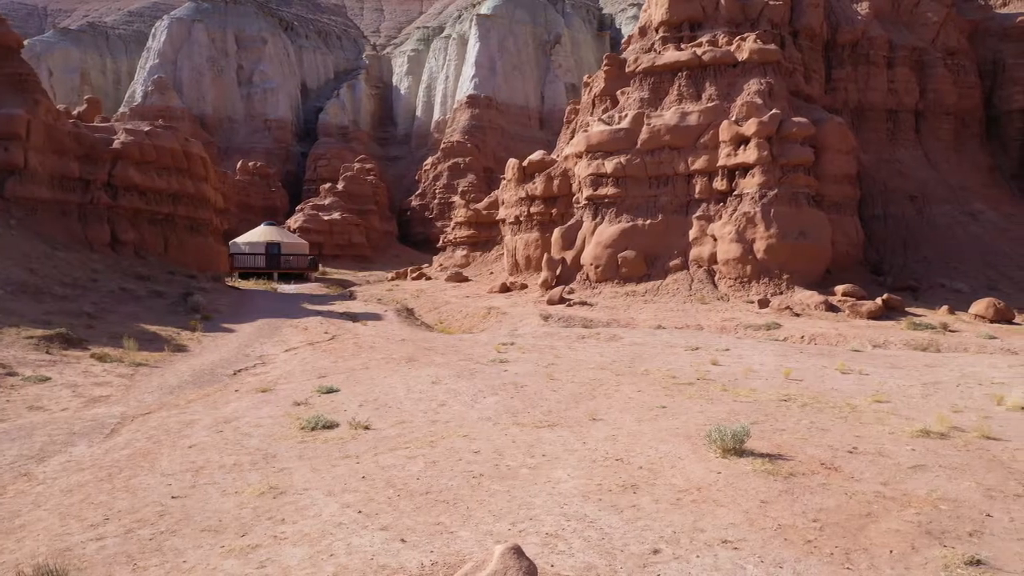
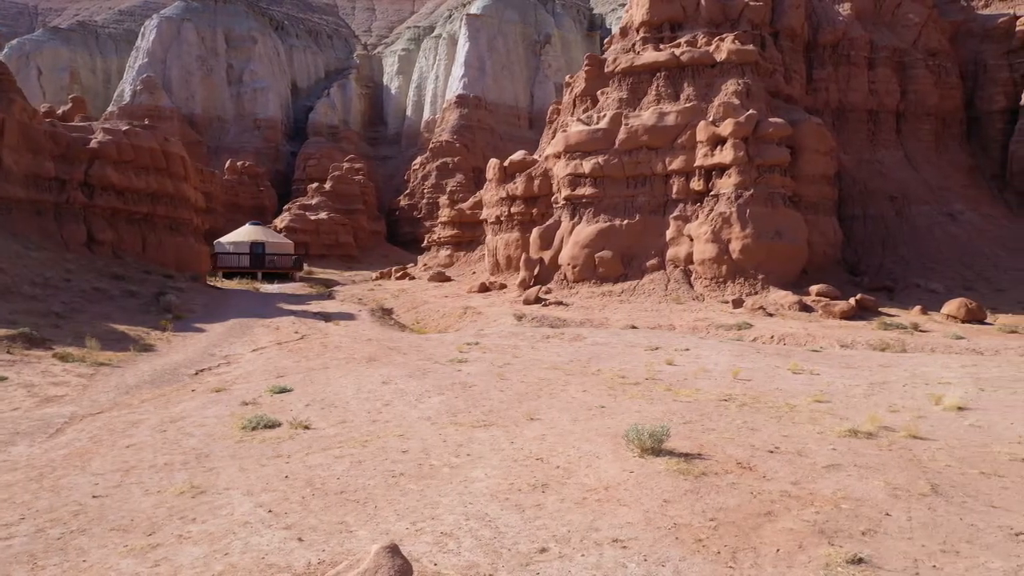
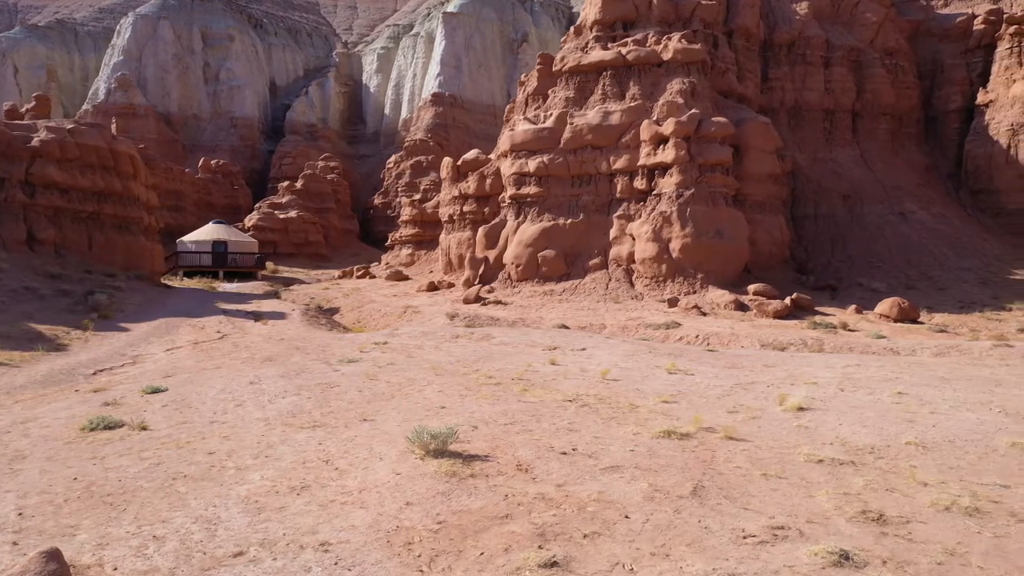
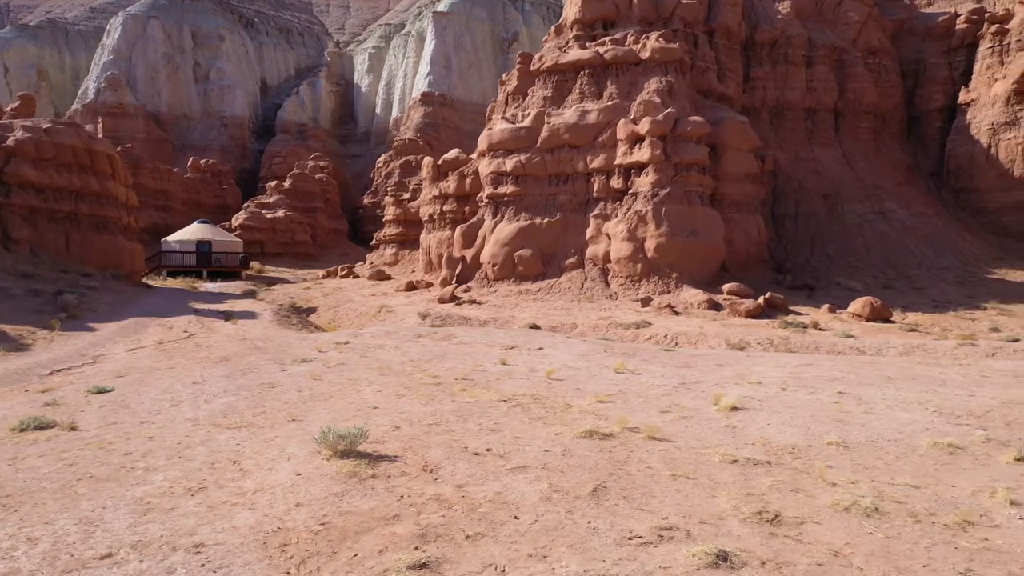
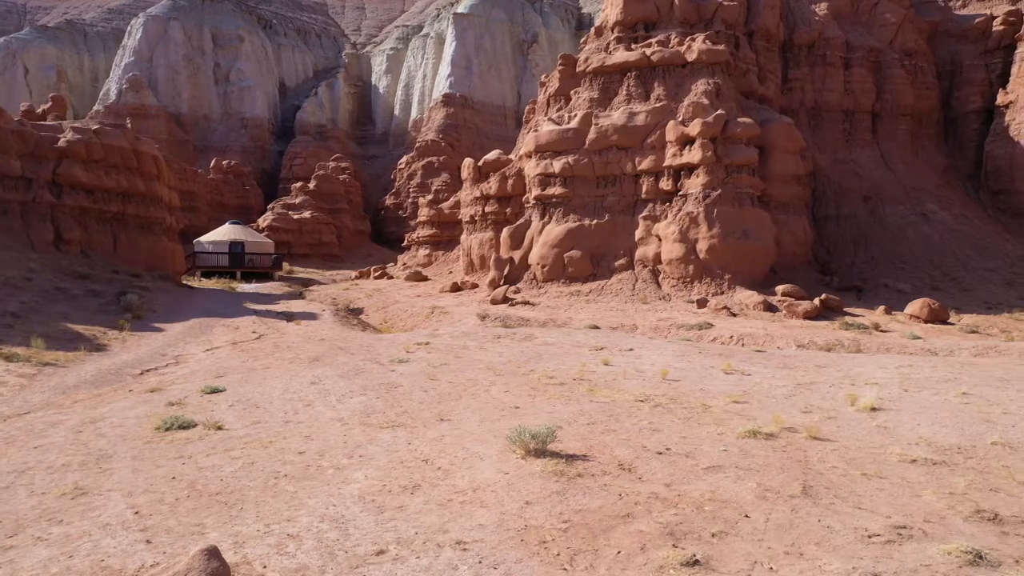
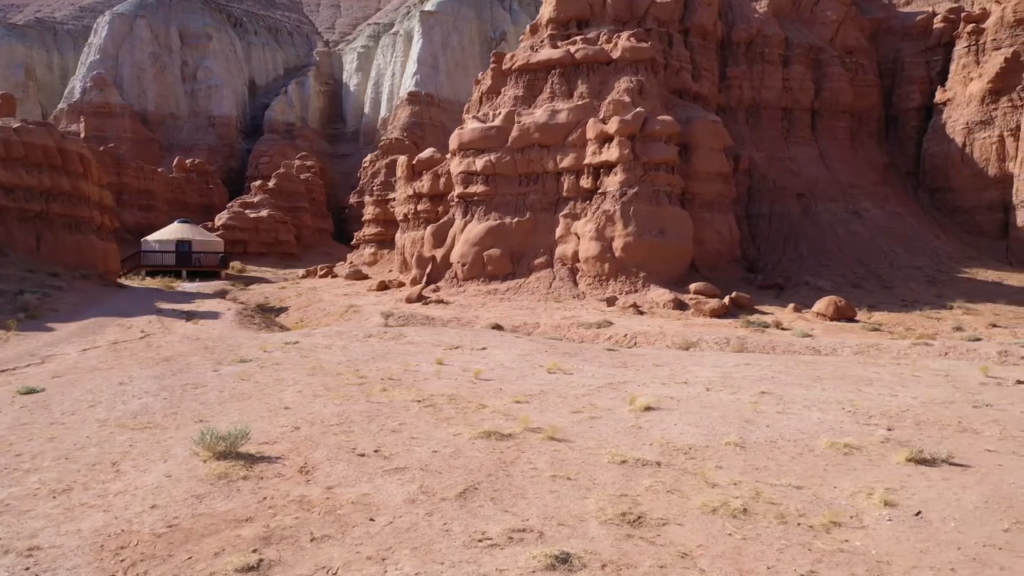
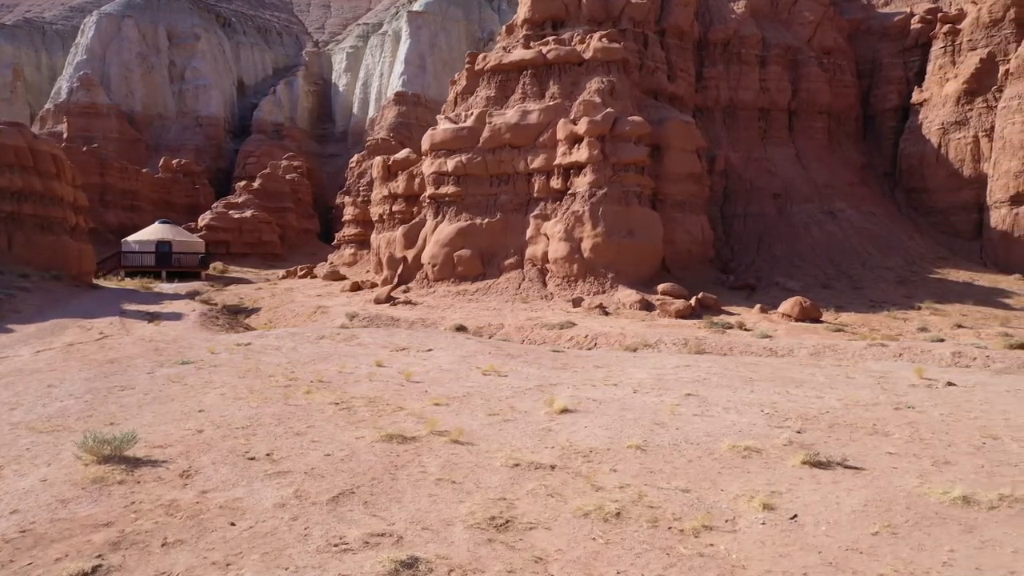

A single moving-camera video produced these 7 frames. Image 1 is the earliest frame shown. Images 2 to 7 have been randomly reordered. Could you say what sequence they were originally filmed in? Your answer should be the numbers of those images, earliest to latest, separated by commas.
2, 5, 3, 4, 6, 7
